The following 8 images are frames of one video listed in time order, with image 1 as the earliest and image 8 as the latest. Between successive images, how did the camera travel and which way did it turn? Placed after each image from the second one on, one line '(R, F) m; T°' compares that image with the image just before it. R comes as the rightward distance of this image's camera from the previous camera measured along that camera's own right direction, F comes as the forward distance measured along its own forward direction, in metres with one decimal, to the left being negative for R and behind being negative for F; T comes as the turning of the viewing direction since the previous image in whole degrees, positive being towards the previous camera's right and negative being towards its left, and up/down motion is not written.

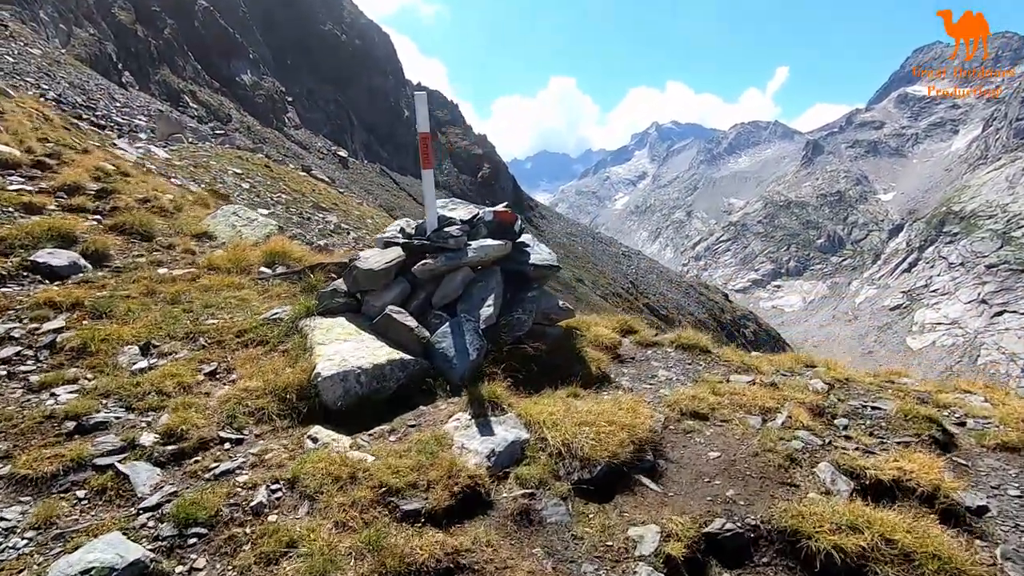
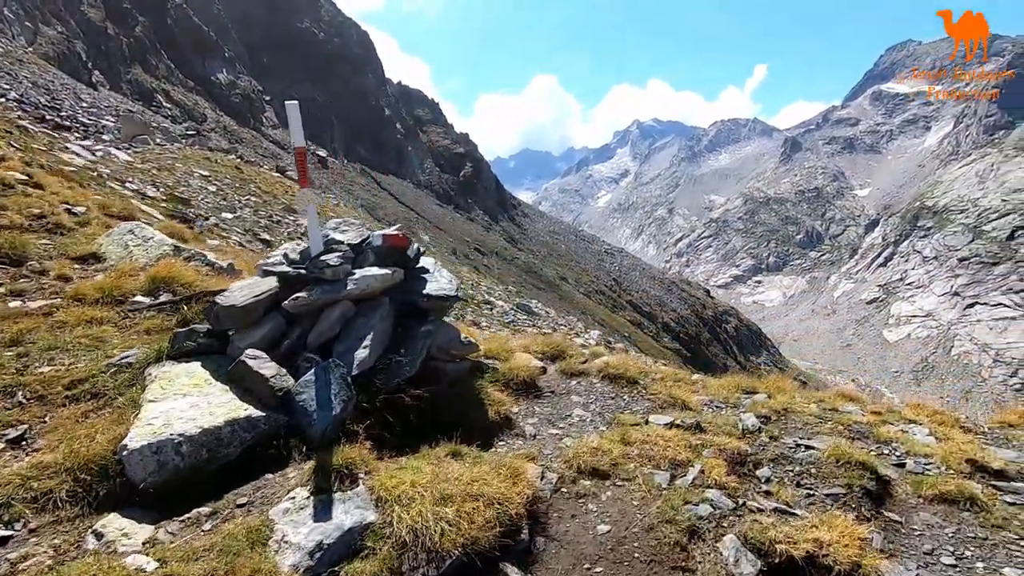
(+0.7, +0.5) m; +2°
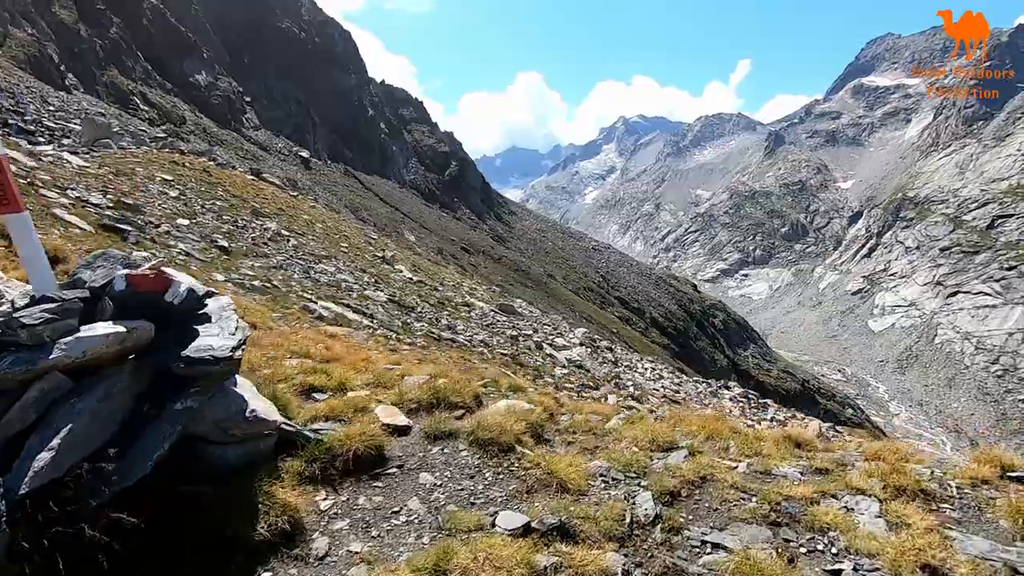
(+1.1, +1.1) m; +1°
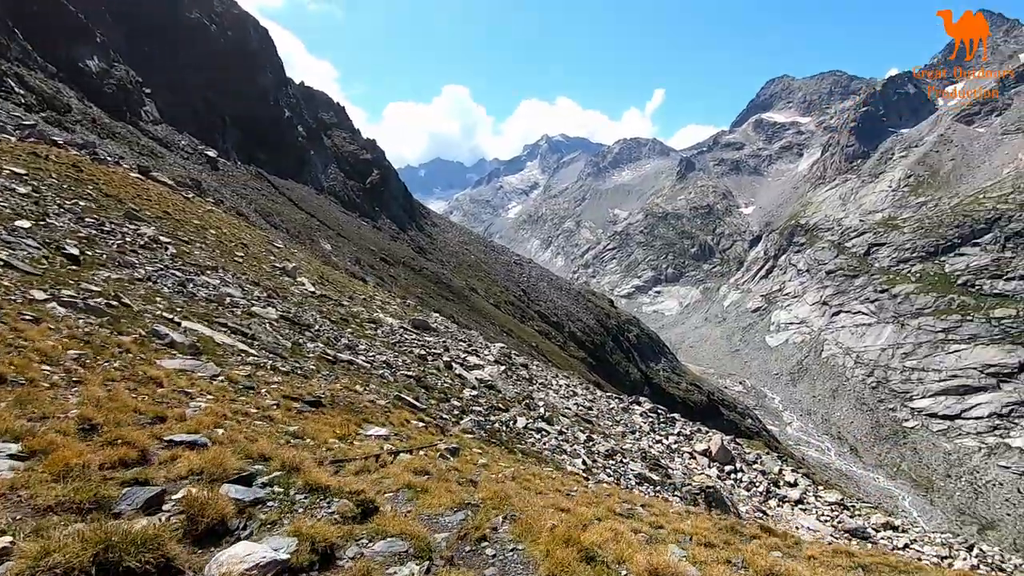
(+1.1, +1.6) m; +8°
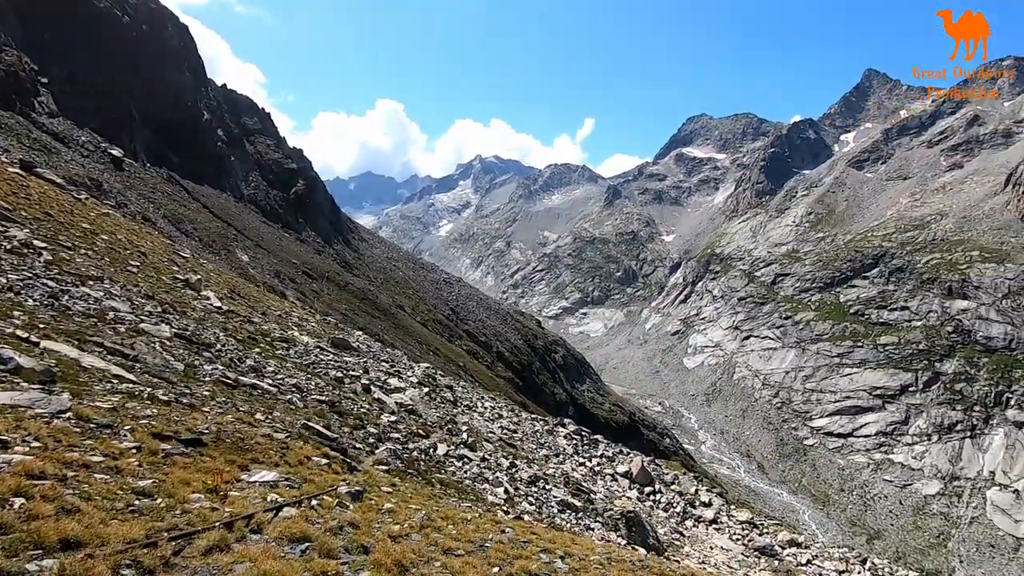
(+0.3, +1.2) m; +7°
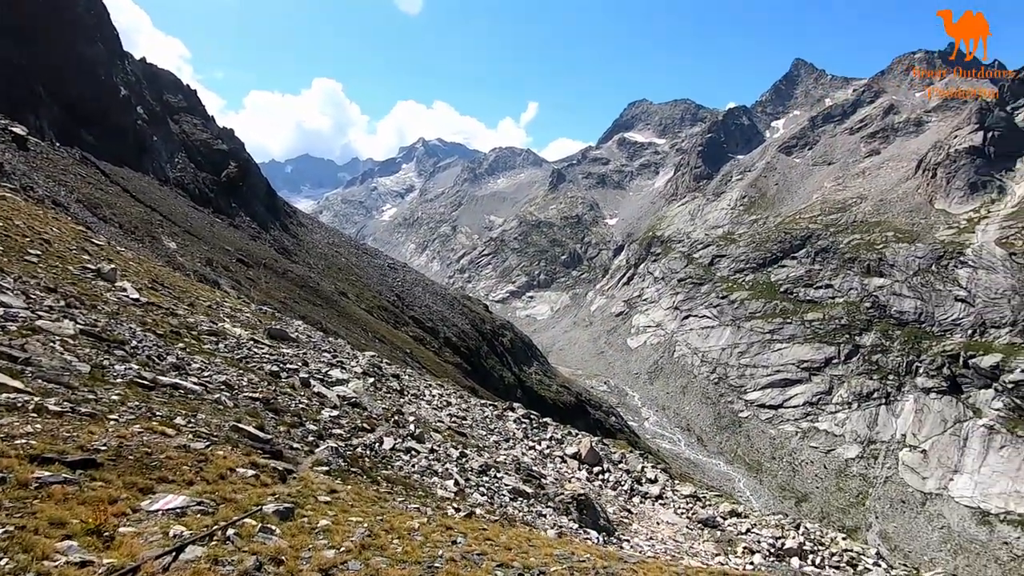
(0.0, +1.4) m; +6°
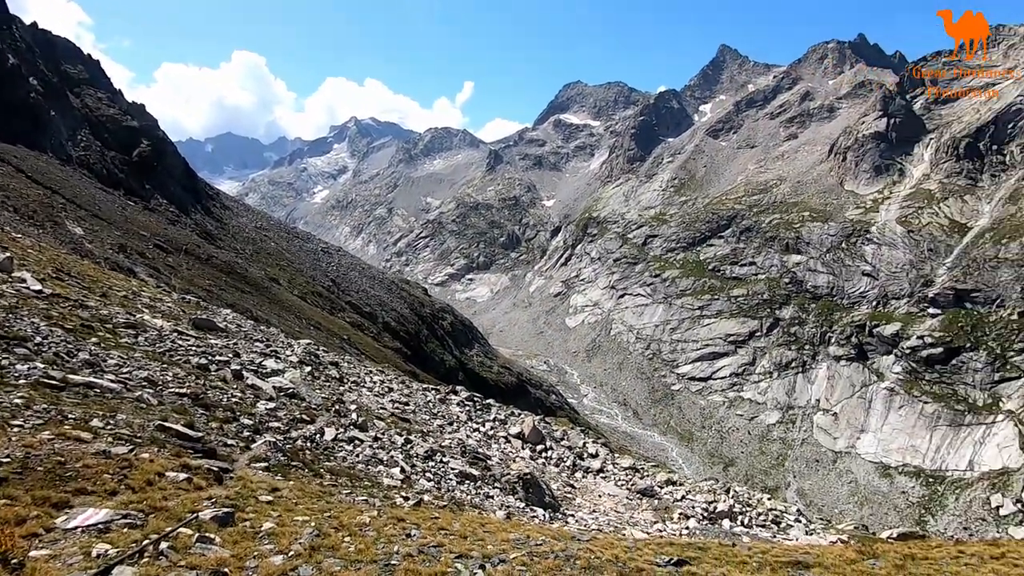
(-0.3, +0.4) m; +6°
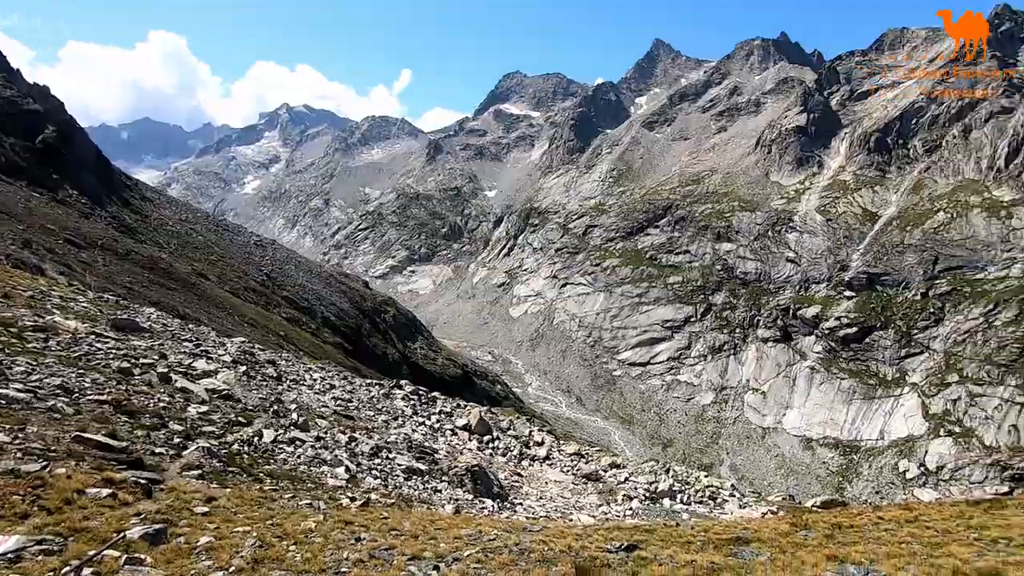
(-0.1, +0.2) m; +6°
